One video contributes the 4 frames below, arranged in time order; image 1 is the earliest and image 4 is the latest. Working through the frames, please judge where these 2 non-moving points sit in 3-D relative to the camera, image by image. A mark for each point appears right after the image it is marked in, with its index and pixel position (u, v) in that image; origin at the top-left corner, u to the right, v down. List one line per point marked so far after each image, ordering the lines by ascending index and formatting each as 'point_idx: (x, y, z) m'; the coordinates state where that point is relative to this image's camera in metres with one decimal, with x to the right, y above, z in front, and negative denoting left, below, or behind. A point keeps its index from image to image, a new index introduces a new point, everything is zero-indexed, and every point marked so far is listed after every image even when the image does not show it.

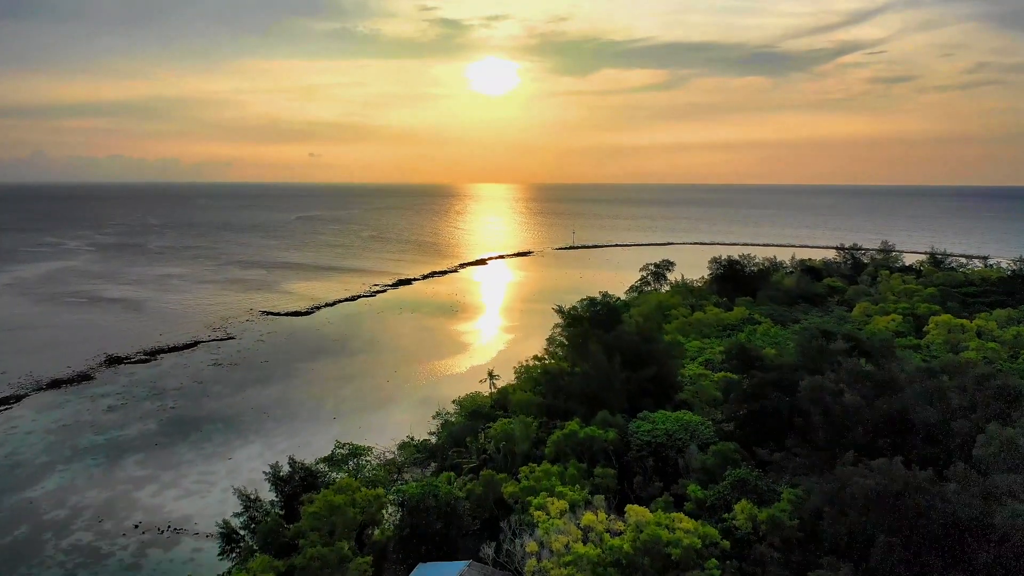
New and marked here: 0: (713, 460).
0: (+5.4, -4.6, +14.5) m
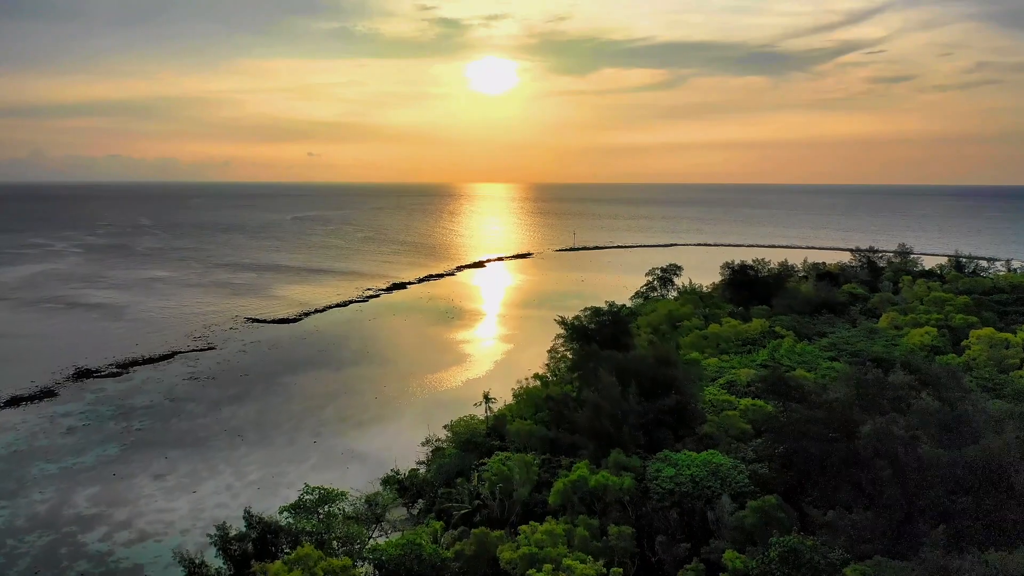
0: (+5.4, -5.1, +12.0) m
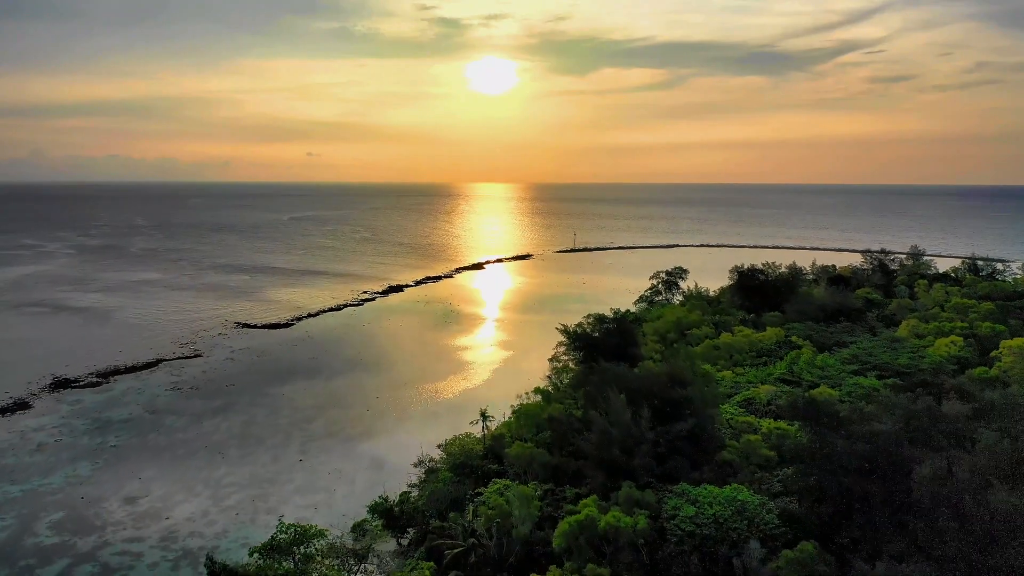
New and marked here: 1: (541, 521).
0: (+5.3, -5.5, +10.4) m
1: (+0.8, -6.0, +14.0) m
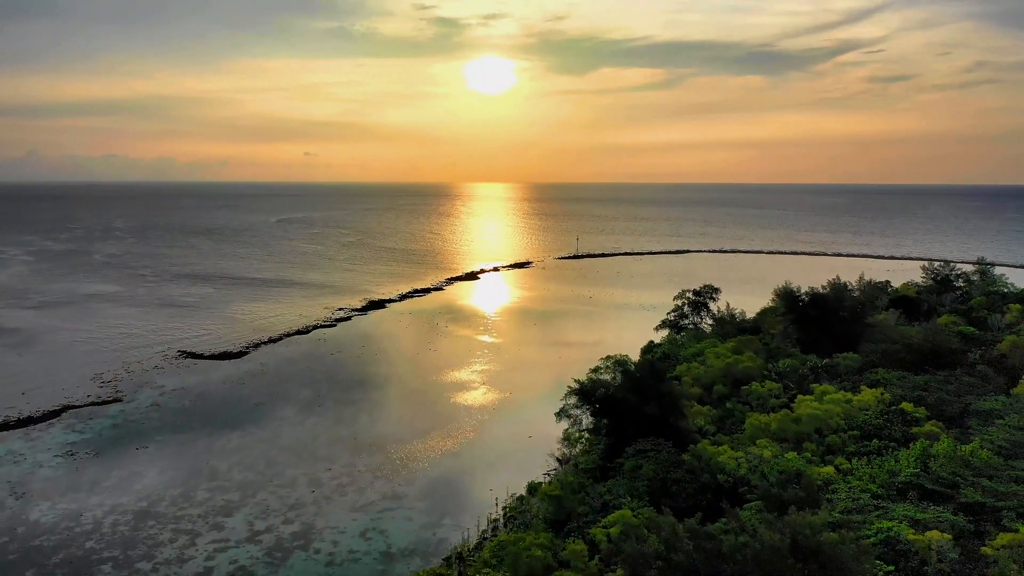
0: (+5.2, -7.0, +3.0) m
1: (+0.6, -7.6, +6.6) m
